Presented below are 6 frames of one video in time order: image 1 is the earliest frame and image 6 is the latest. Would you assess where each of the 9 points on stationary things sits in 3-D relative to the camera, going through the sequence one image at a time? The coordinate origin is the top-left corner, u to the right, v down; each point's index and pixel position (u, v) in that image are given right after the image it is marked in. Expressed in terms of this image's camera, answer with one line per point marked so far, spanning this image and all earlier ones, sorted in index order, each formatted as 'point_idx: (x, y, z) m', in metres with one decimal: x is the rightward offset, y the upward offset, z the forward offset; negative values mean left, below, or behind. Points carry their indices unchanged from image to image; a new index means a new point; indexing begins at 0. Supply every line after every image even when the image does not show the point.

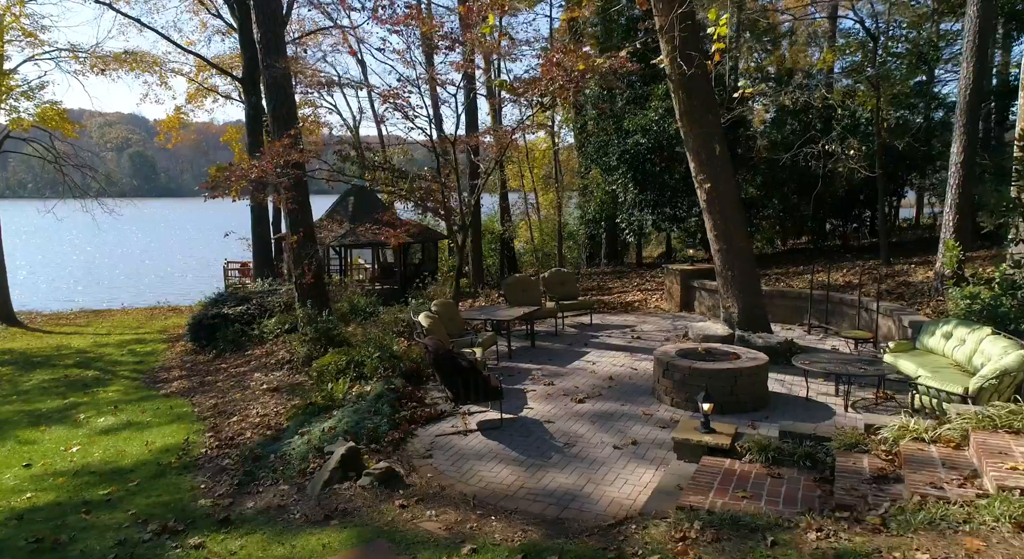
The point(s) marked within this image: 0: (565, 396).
0: (+0.5, -1.1, +5.9) m
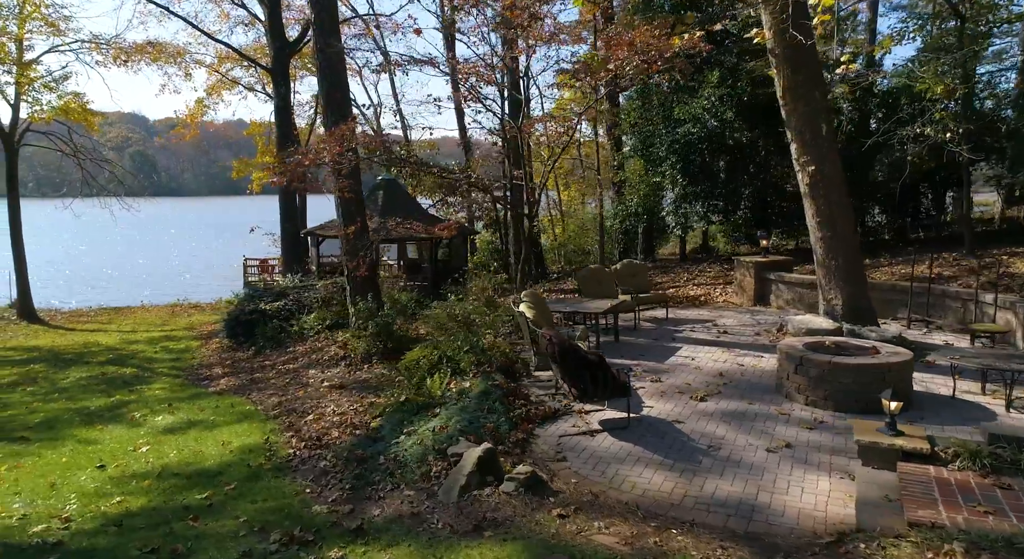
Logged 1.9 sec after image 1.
0: (+1.4, -1.0, +5.5) m
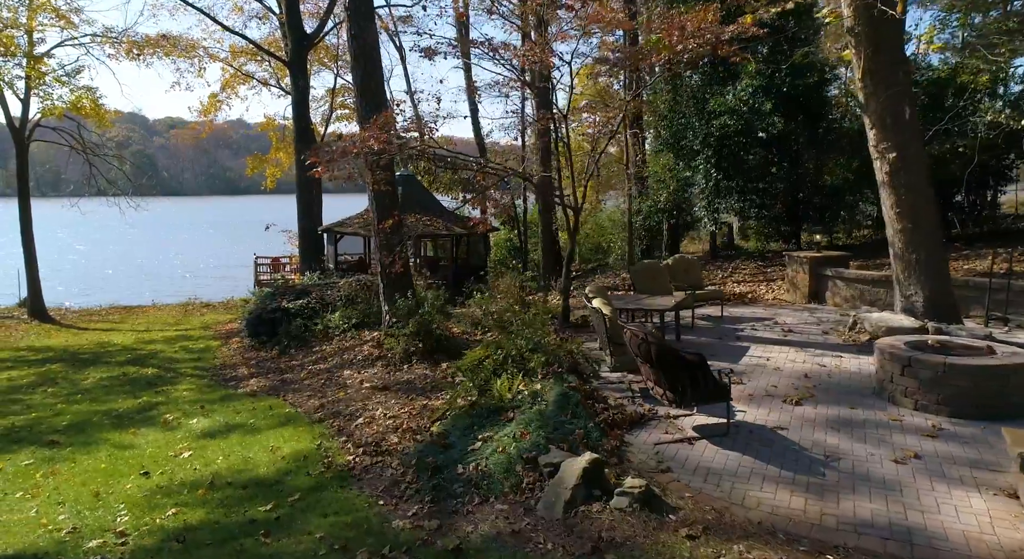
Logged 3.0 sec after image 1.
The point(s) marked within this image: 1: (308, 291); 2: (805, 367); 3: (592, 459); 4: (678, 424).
0: (+2.0, -0.9, +5.1) m
1: (-4.8, -0.3, +15.4) m
2: (+2.6, -0.8, +5.9) m
3: (+0.4, -1.0, +3.7) m
4: (+1.2, -1.0, +4.6) m
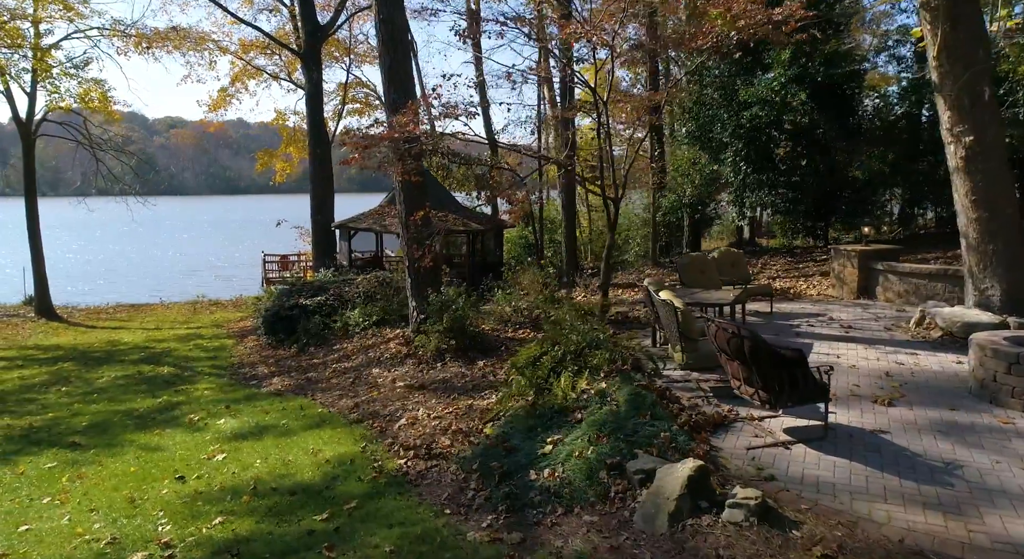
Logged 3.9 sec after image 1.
0: (+2.5, -0.9, +4.8) m
1: (-4.3, -0.2, +15.1) m
2: (+3.1, -0.7, +5.5) m
3: (+0.9, -1.0, +3.3) m
4: (+1.7, -1.0, +4.3) m
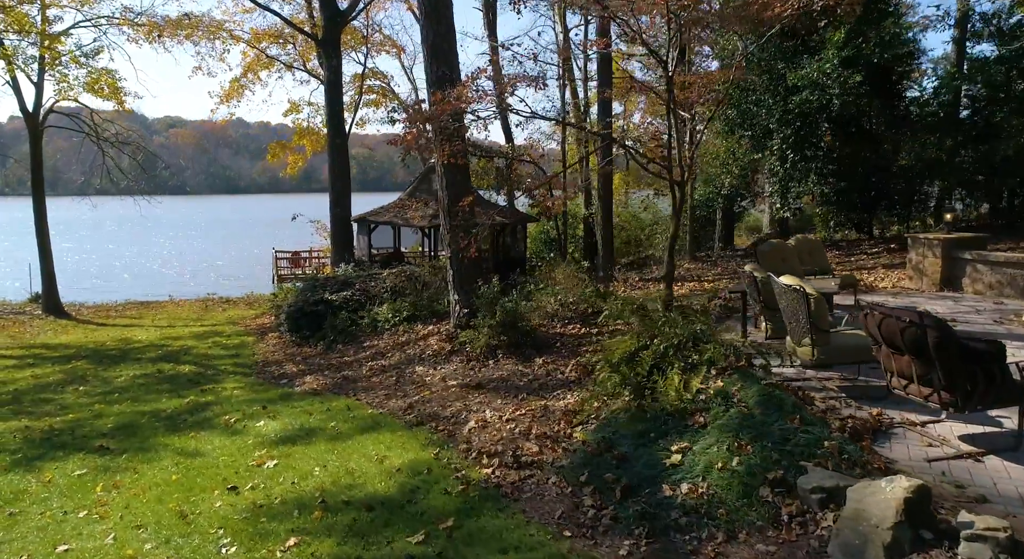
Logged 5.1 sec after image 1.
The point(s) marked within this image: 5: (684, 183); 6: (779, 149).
0: (+3.2, -0.8, +4.1) m
1: (-3.6, -0.1, +14.5) m
2: (+3.8, -0.6, +4.9) m
3: (+1.6, -0.9, +2.7) m
4: (+2.4, -0.9, +3.7) m
5: (+2.5, +1.4, +9.2) m
6: (+5.6, +2.8, +13.8) m
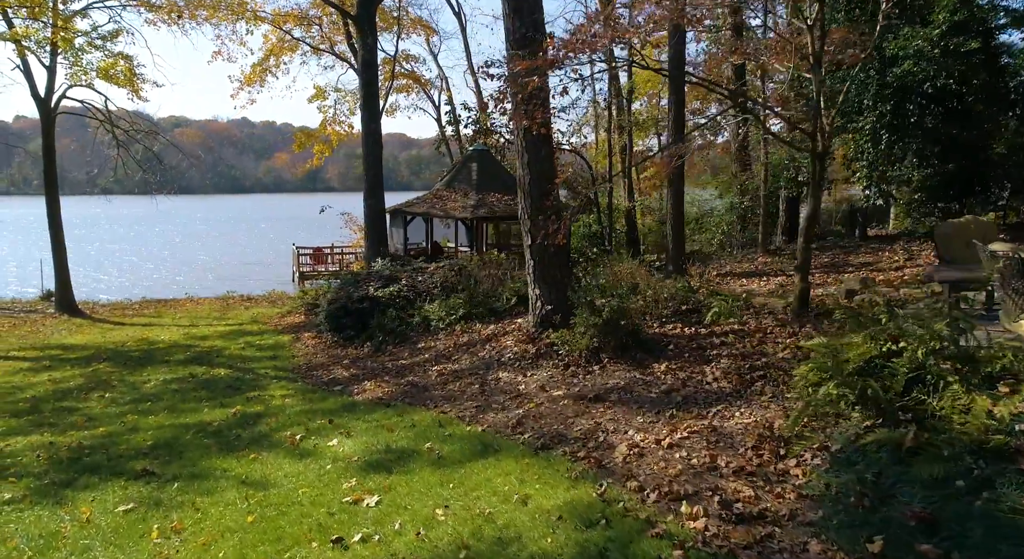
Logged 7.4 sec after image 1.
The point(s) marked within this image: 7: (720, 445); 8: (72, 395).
0: (+4.4, -0.7, +2.9) m
1: (-2.4, +0.1, +13.2) m
2: (+5.0, -0.5, +3.6) m
3: (+2.7, -0.8, +1.5) m
4: (+3.5, -0.8, +2.4) m
5: (+3.7, +1.5, +8.0) m
6: (+6.8, +2.9, +12.5) m
7: (+1.3, -1.1, +4.3) m
8: (-6.8, -1.8, +10.2) m
